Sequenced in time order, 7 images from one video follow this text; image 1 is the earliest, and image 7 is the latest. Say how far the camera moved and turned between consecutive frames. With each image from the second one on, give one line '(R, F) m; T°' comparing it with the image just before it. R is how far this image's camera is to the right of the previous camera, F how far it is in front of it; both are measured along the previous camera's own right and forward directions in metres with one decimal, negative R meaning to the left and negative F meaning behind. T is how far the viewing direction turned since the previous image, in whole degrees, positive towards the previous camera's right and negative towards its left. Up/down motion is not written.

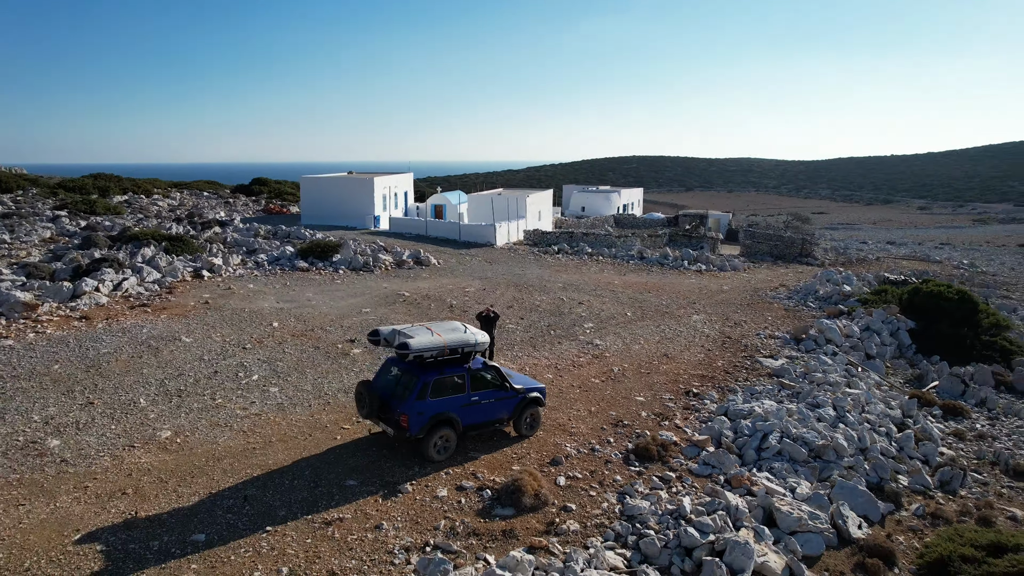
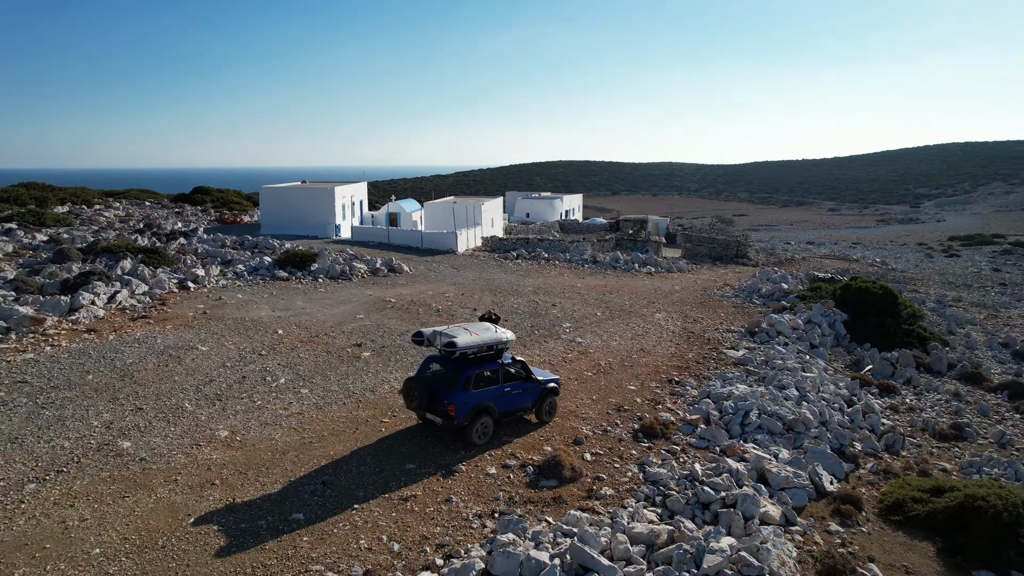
(-1.3, -1.1) m; +6°
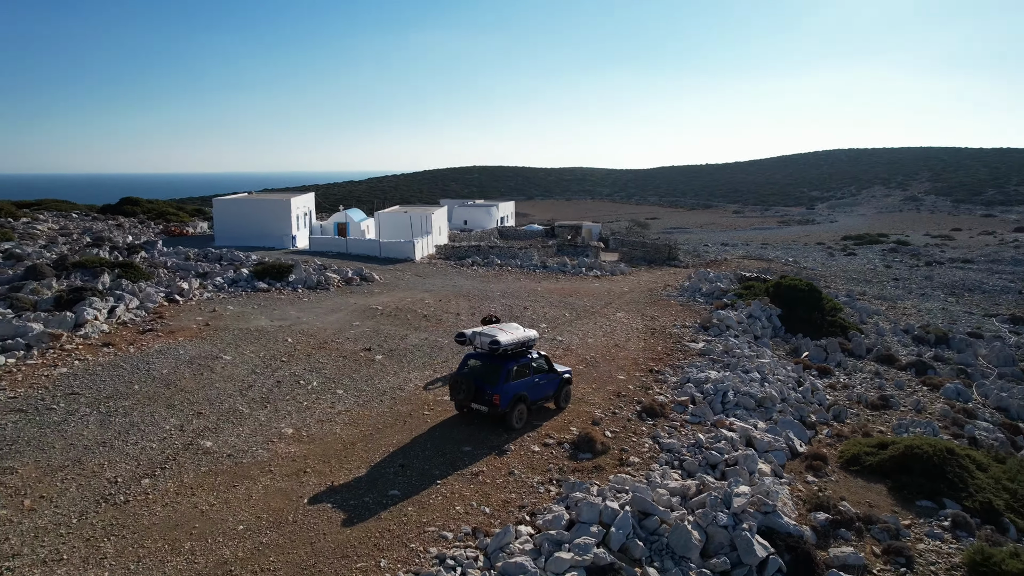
(-1.7, -1.3) m; +7°
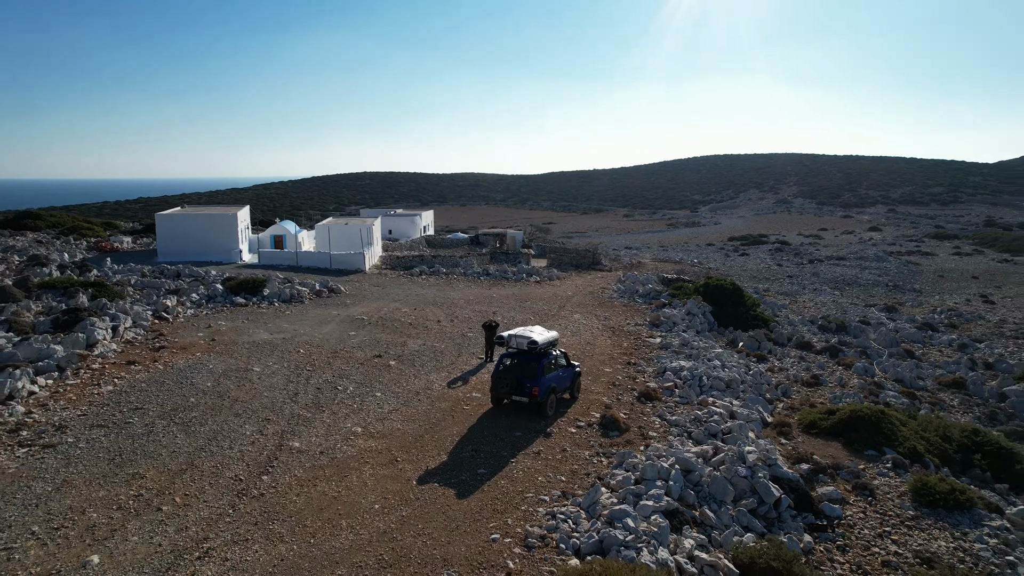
(-2.4, -1.4) m; +9°
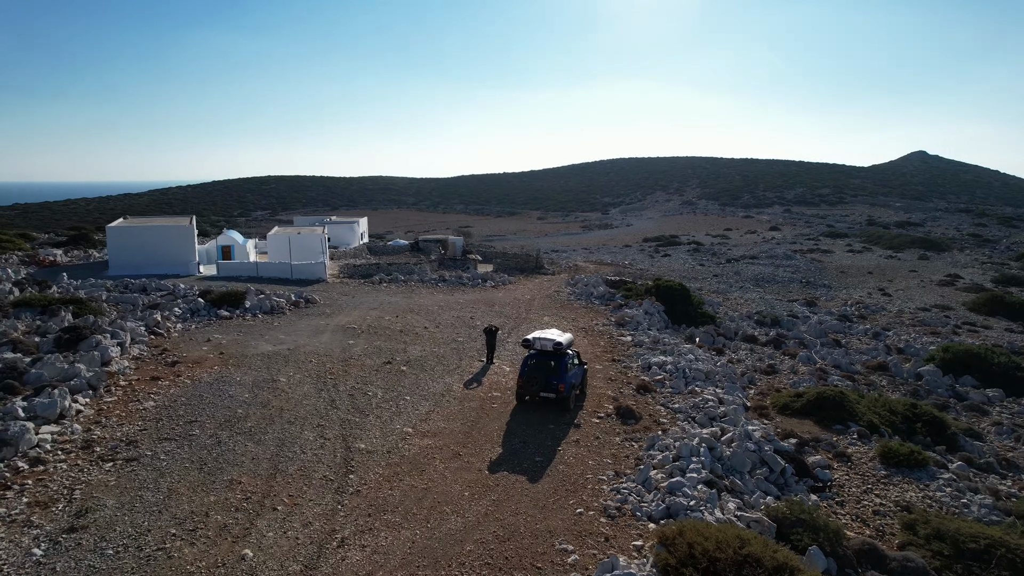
(-2.2, -1.0) m; +8°
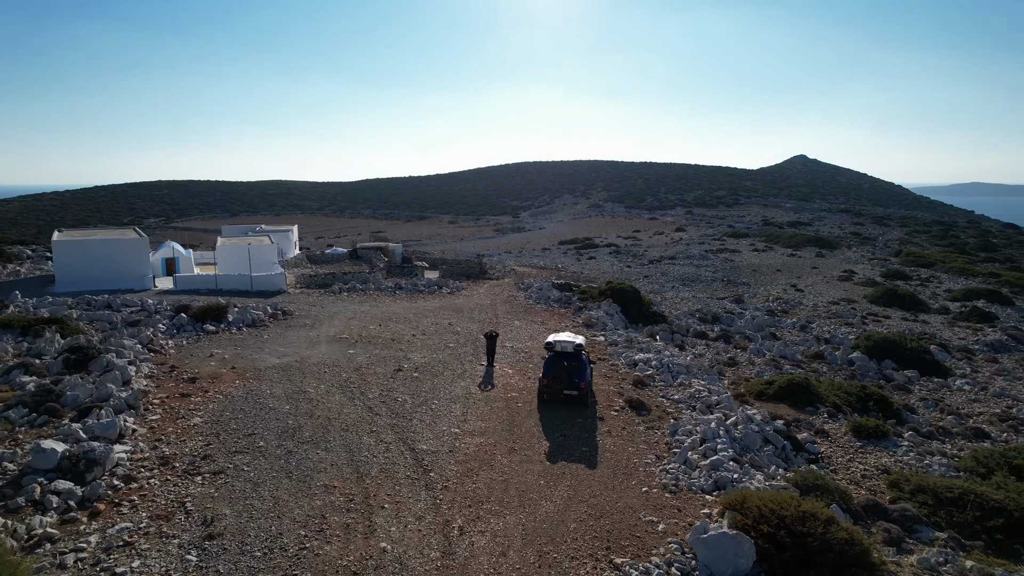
(-2.5, -0.9) m; +8°
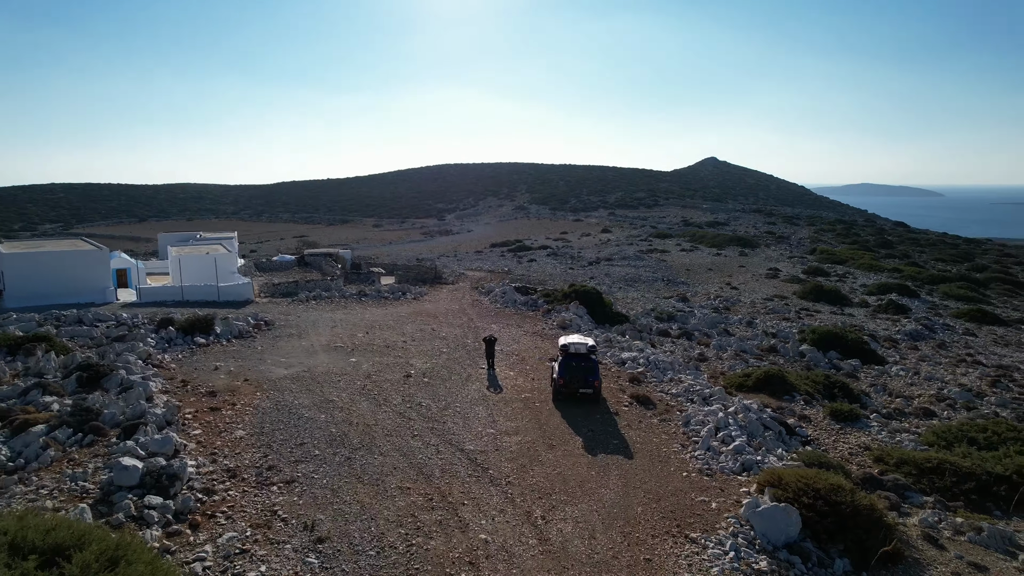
(-2.2, -0.7) m; +7°
